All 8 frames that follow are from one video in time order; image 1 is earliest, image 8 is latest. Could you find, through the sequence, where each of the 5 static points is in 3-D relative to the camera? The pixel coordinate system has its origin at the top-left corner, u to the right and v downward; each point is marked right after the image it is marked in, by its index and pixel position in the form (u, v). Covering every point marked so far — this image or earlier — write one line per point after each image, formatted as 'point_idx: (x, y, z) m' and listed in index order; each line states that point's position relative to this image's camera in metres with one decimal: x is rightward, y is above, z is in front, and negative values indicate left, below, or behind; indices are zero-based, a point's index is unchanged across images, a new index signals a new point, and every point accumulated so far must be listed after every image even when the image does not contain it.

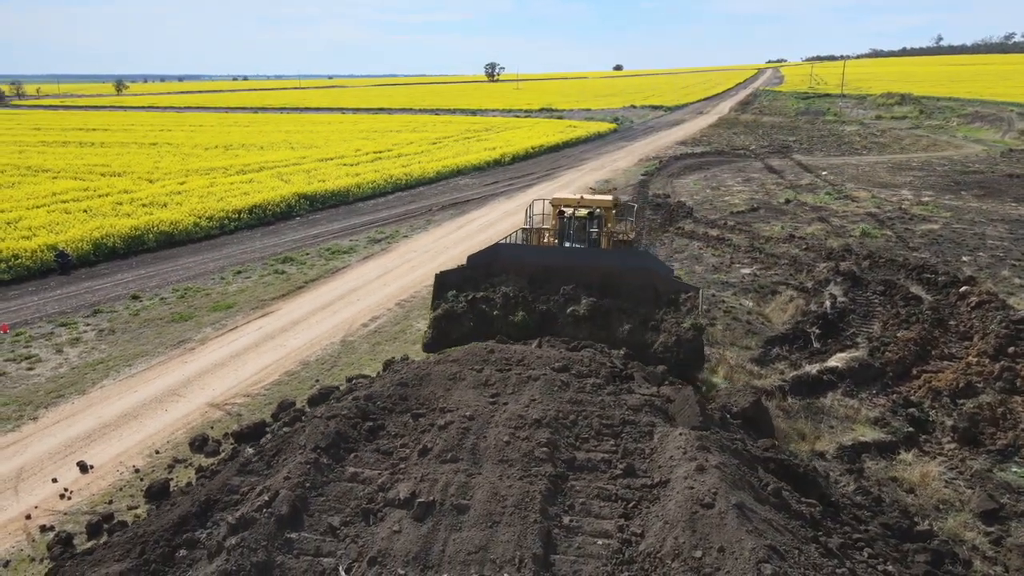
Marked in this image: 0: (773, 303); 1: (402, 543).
0: (+5.0, -0.3, +14.2) m
1: (-0.6, -1.4, +3.9) m
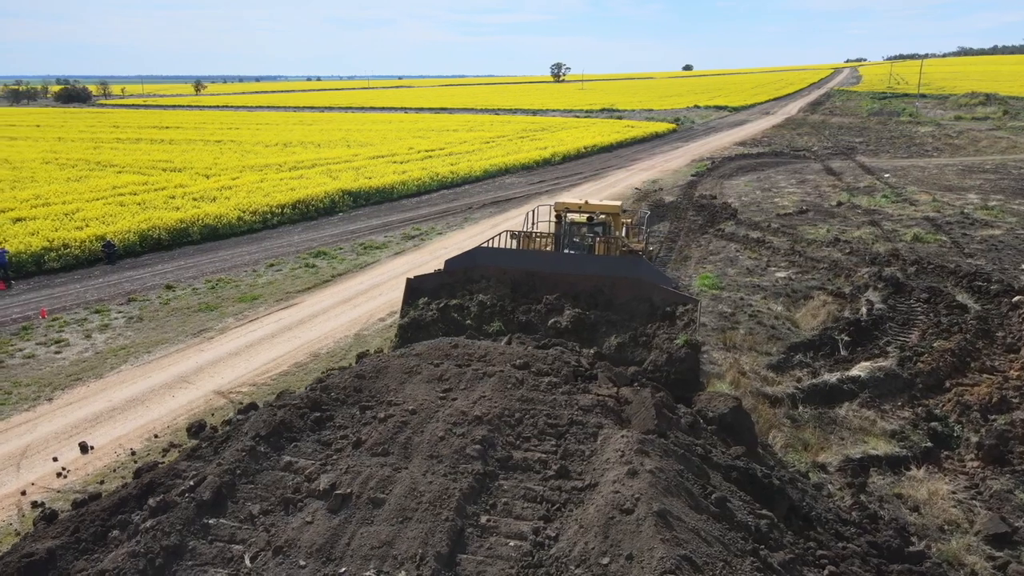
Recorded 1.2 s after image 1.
0: (+5.4, -0.4, +13.7) m
1: (-1.1, -1.3, +3.9) m
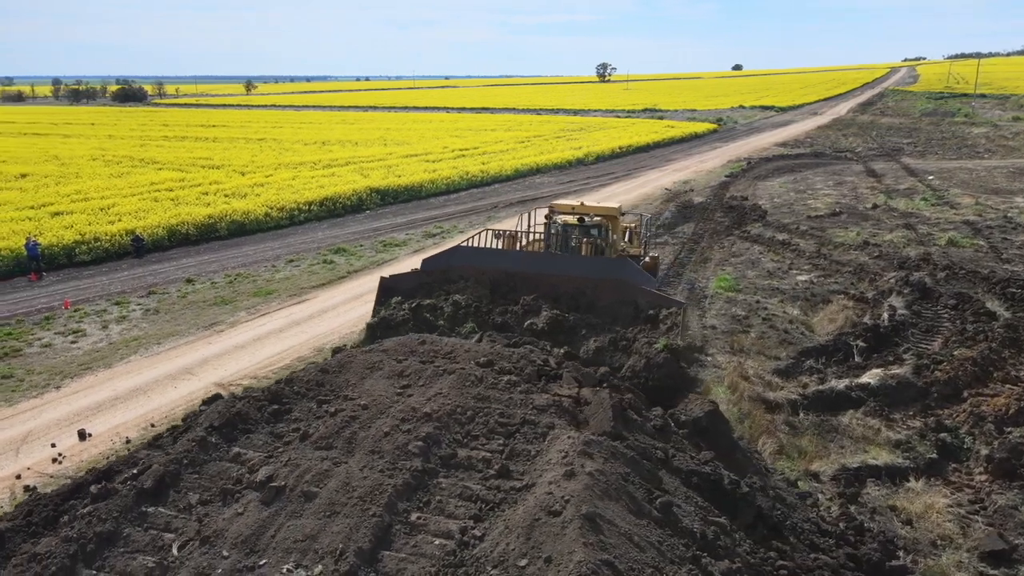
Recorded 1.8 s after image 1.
0: (+5.6, -0.4, +13.3) m
1: (-1.5, -1.3, +3.9) m
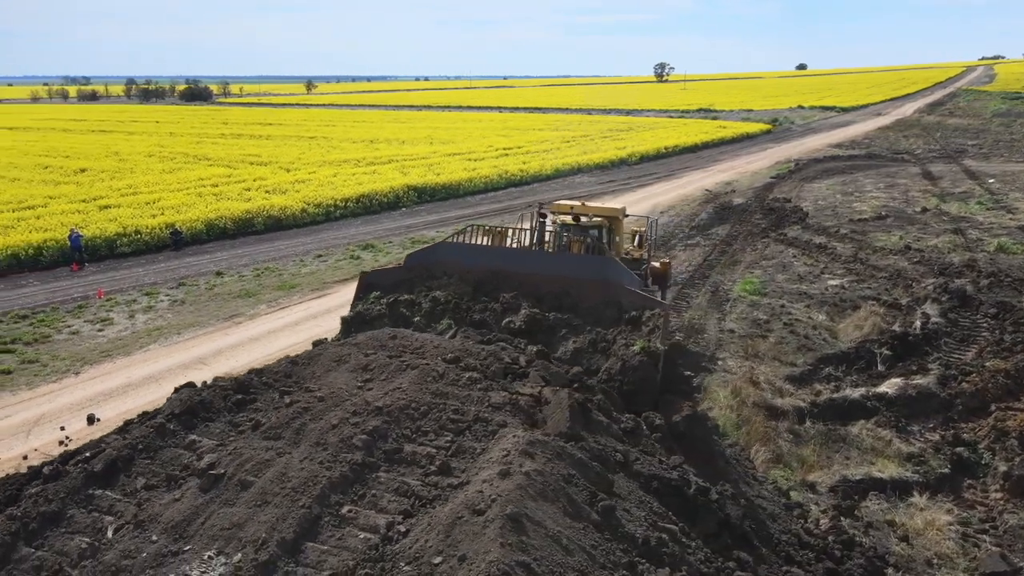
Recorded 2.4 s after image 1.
0: (+5.9, -0.5, +12.8) m
1: (-1.8, -1.2, +4.0) m
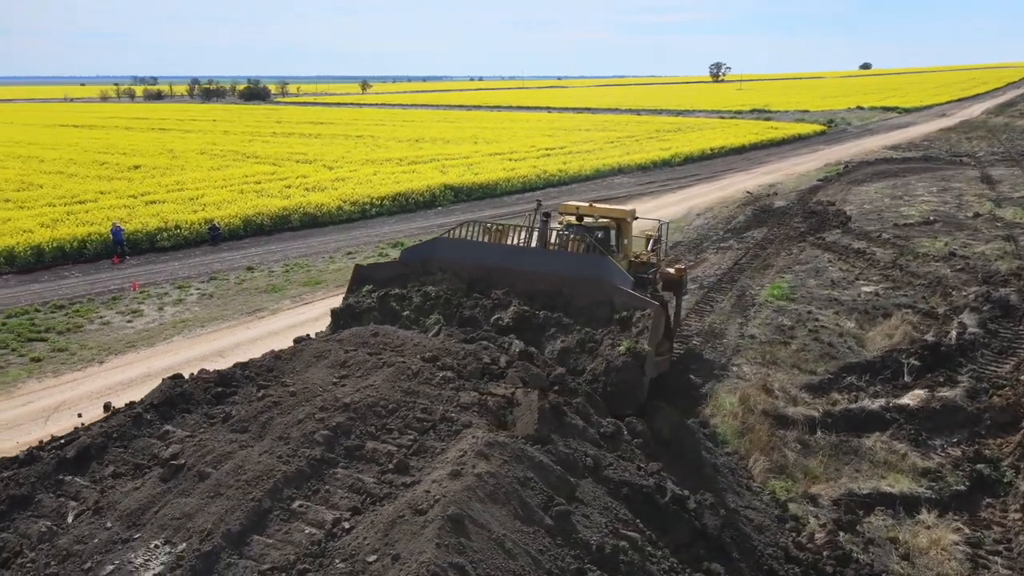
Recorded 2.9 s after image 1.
0: (+6.2, -0.6, +12.4) m
1: (-2.1, -1.2, +4.1) m
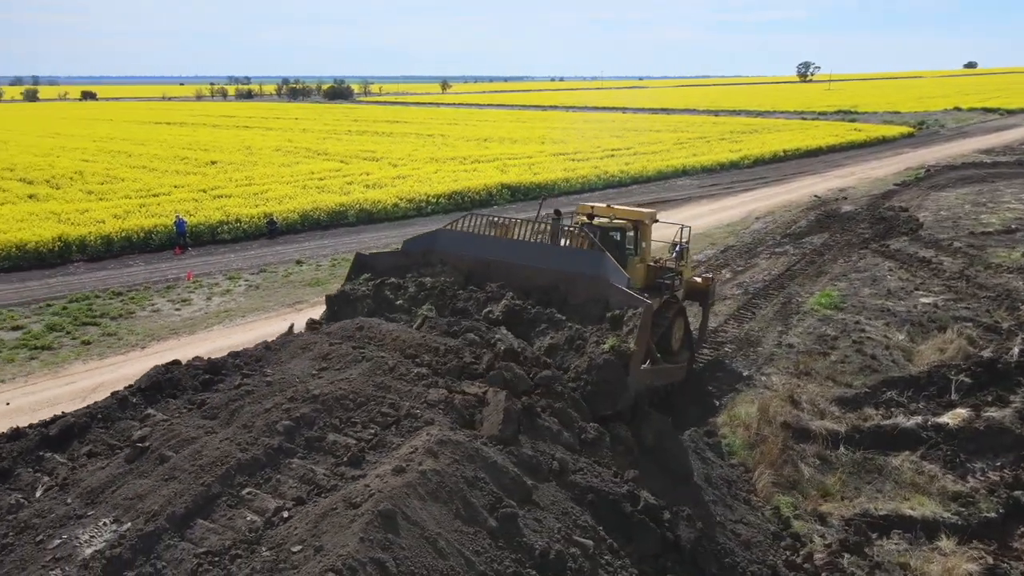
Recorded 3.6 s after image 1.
0: (+6.7, -0.8, +11.7) m
1: (-2.4, -1.1, +4.3) m
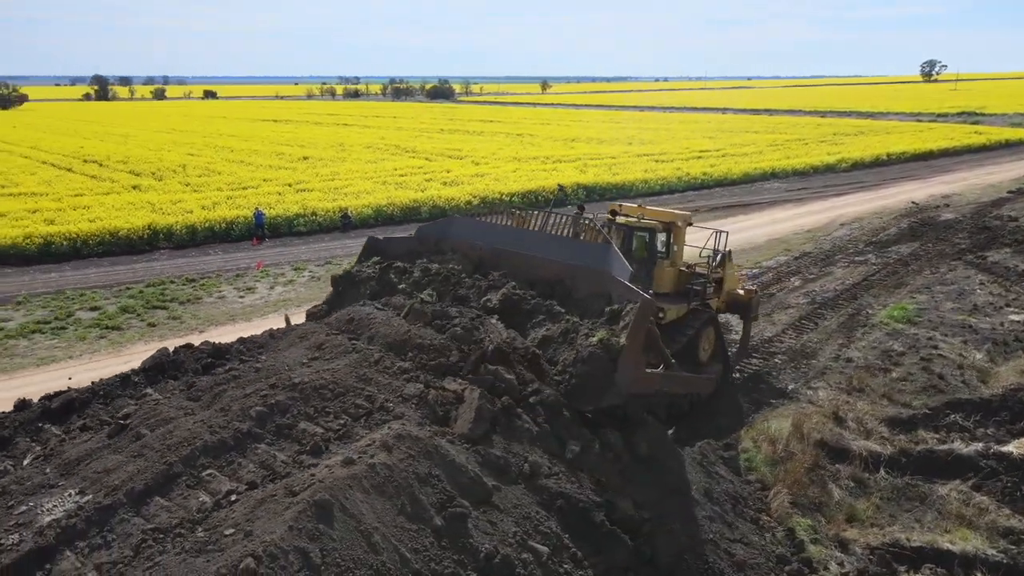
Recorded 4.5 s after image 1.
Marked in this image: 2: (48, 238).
0: (+7.3, -1.1, +10.7) m
1: (-2.7, -1.0, +4.5) m
2: (-10.4, +1.1, +16.4) m
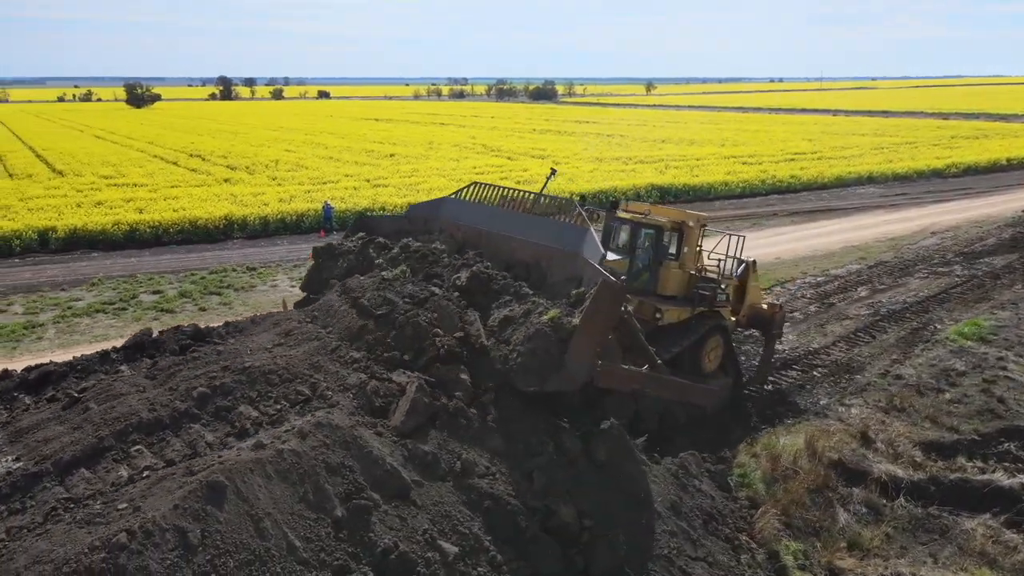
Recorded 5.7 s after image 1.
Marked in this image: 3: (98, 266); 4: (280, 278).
0: (+7.6, -1.3, +9.6) m
1: (-3.1, -0.8, +4.7) m
2: (-9.0, +1.5, +17.6) m
3: (-8.5, +0.4, +15.1) m
4: (-4.5, +0.2, +14.2) m
